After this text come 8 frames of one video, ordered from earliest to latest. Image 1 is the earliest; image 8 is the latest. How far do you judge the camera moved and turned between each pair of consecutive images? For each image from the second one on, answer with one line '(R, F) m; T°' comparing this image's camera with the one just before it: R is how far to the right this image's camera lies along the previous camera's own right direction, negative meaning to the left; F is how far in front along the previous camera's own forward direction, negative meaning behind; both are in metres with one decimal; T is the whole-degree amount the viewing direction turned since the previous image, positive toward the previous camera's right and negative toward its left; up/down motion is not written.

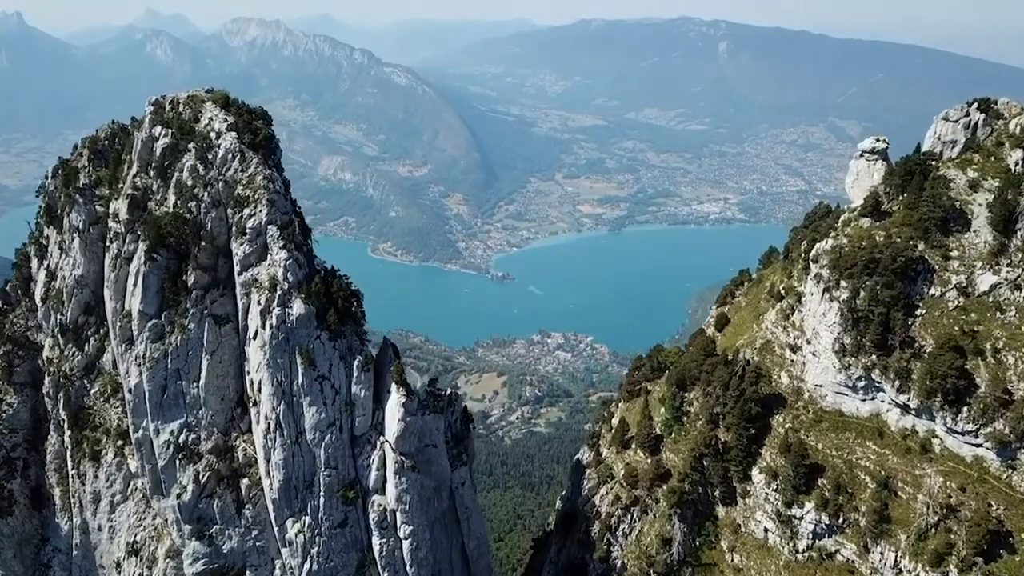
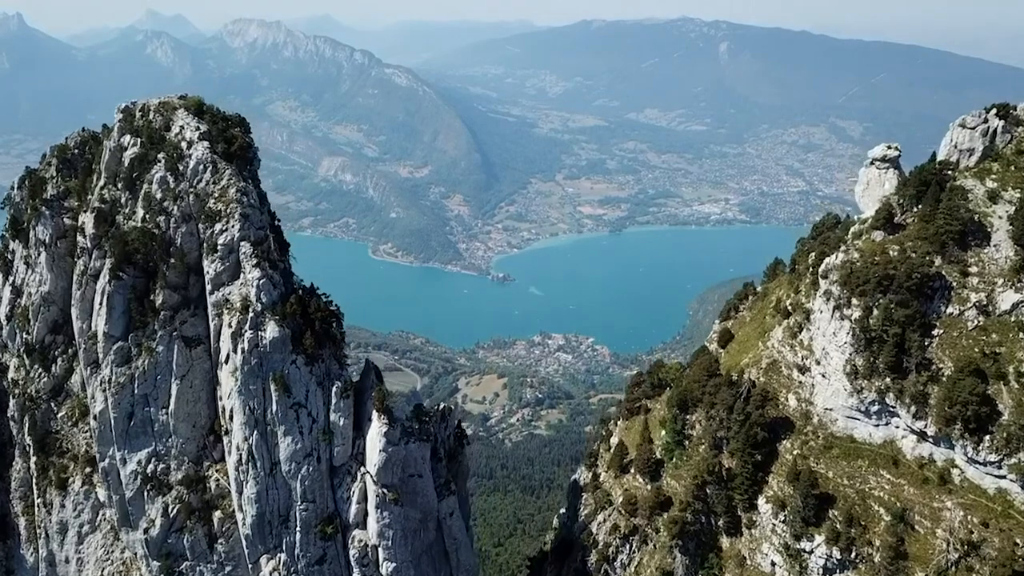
(+0.3, +1.4) m; 0°
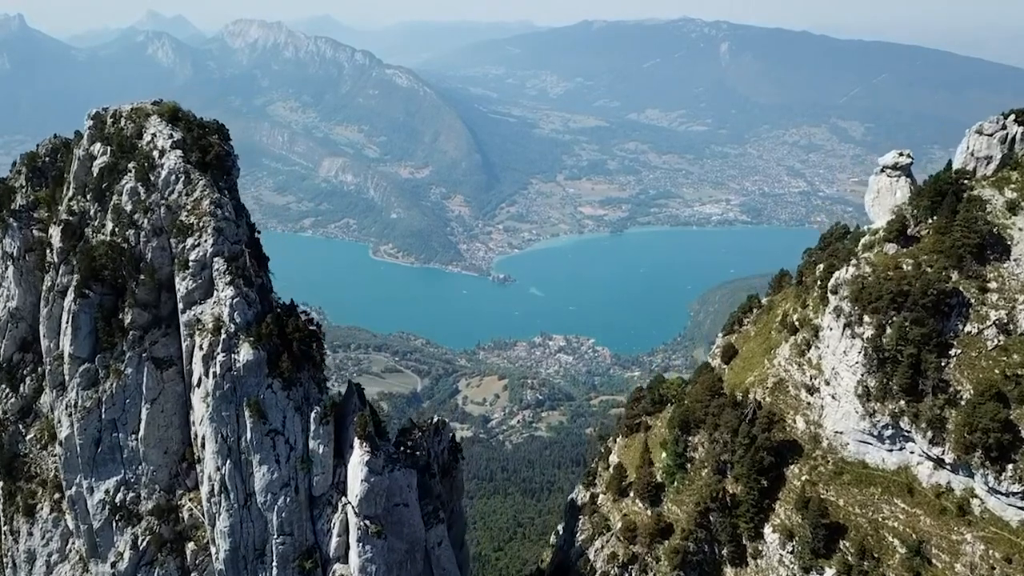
(+0.2, +1.2) m; 0°
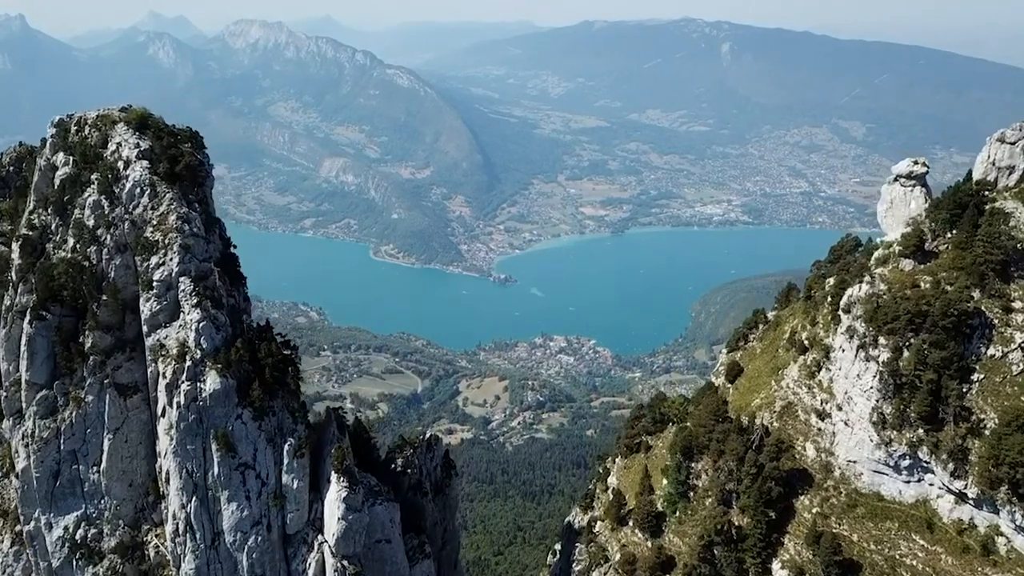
(+0.3, +1.4) m; 0°
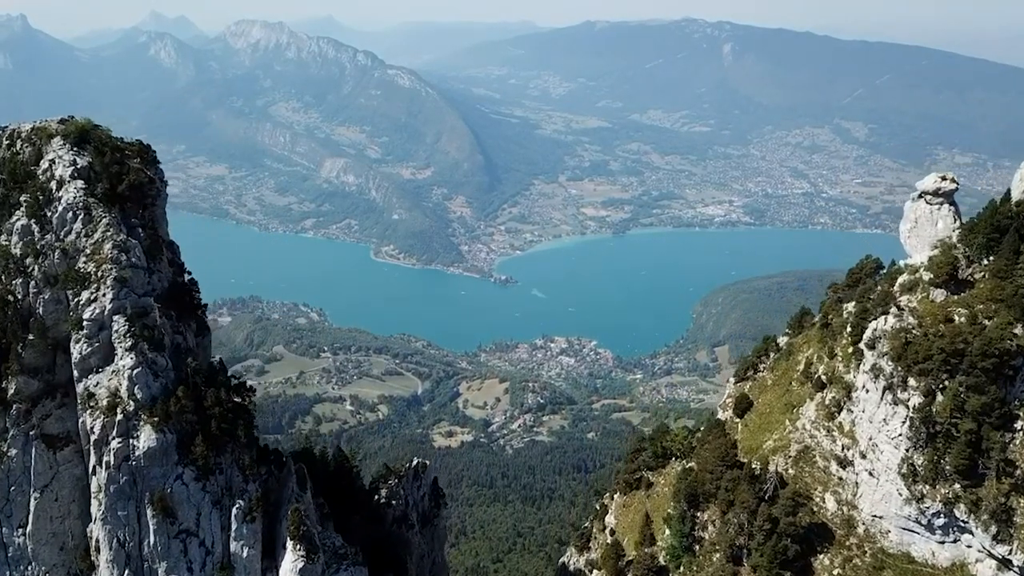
(+0.4, +2.2) m; 0°
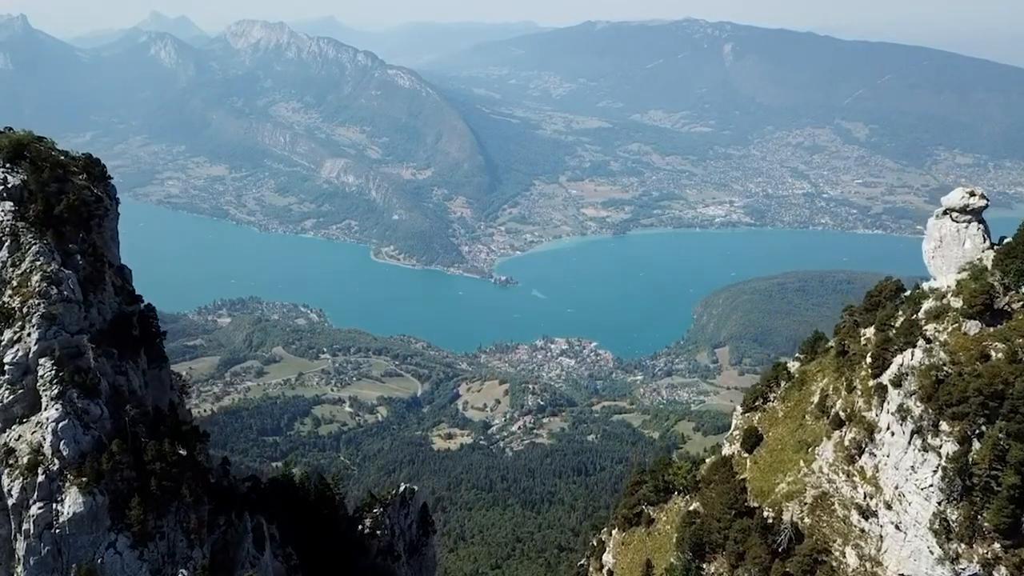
(+0.3, +1.9) m; 0°
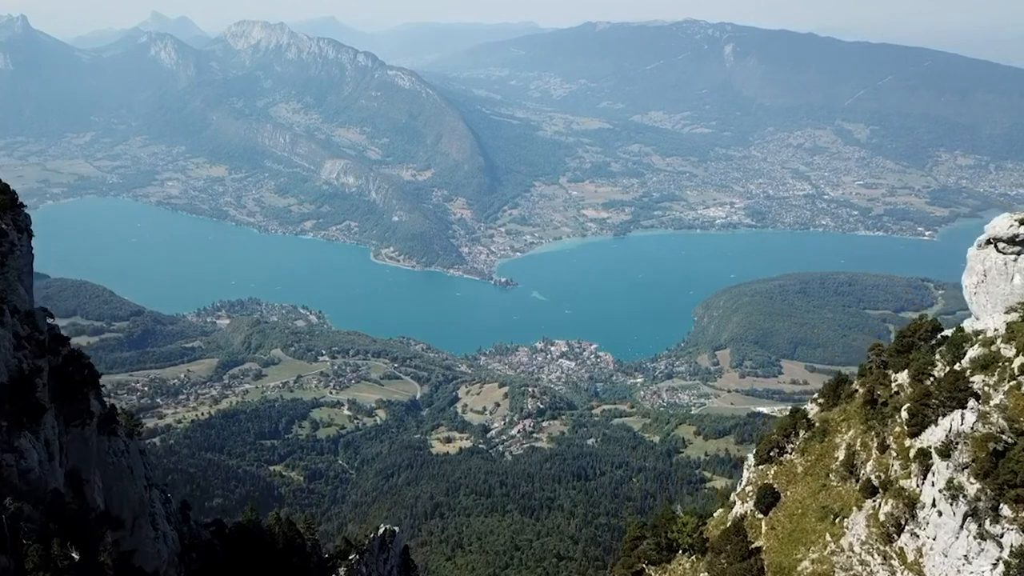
(+0.4, +2.6) m; 0°
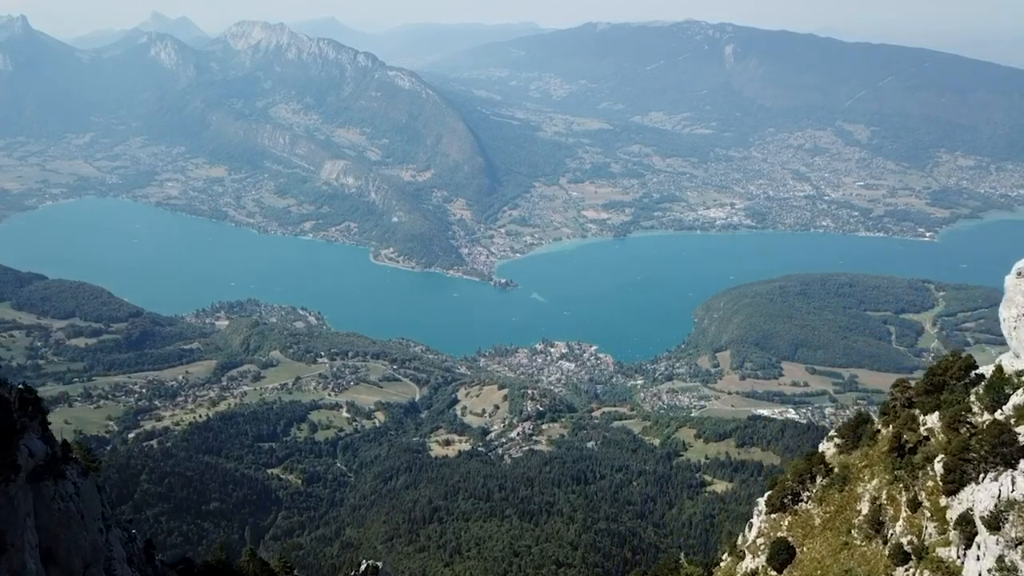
(+0.3, +2.0) m; 0°
